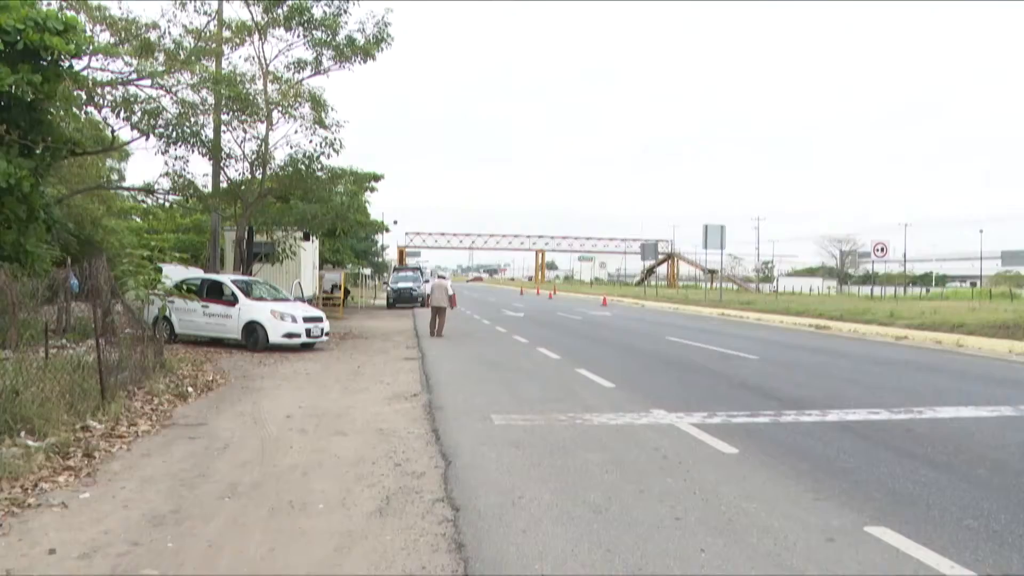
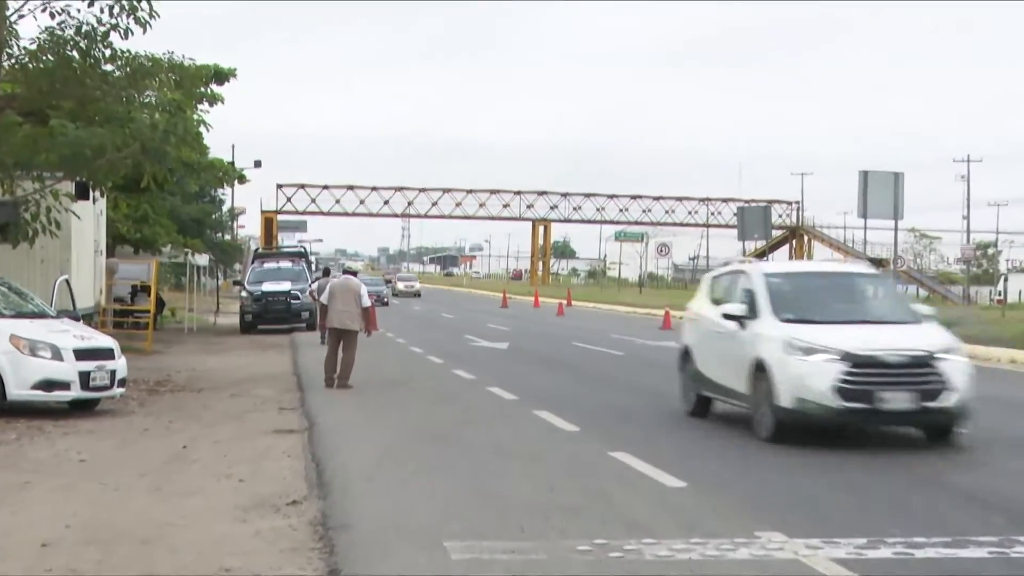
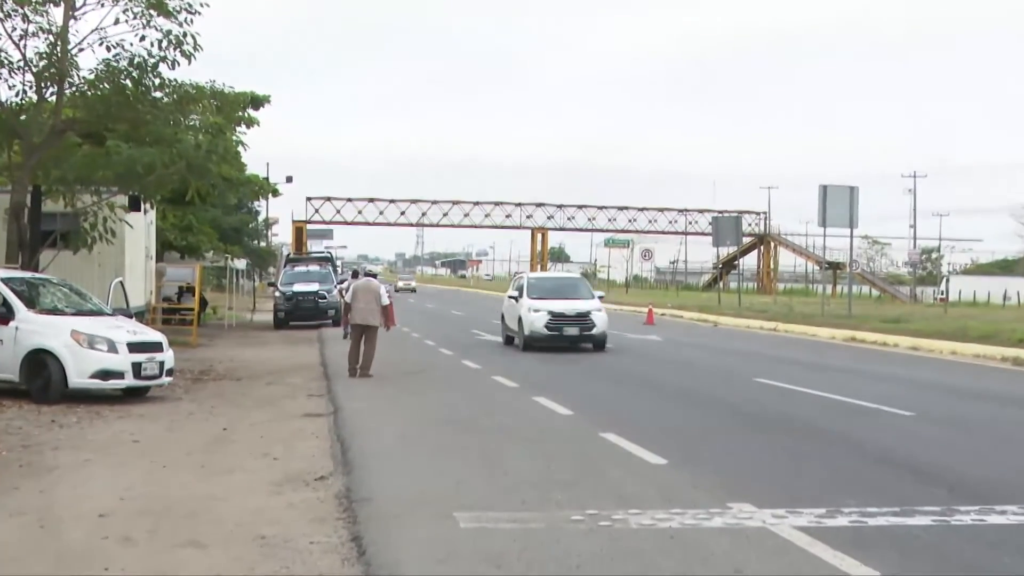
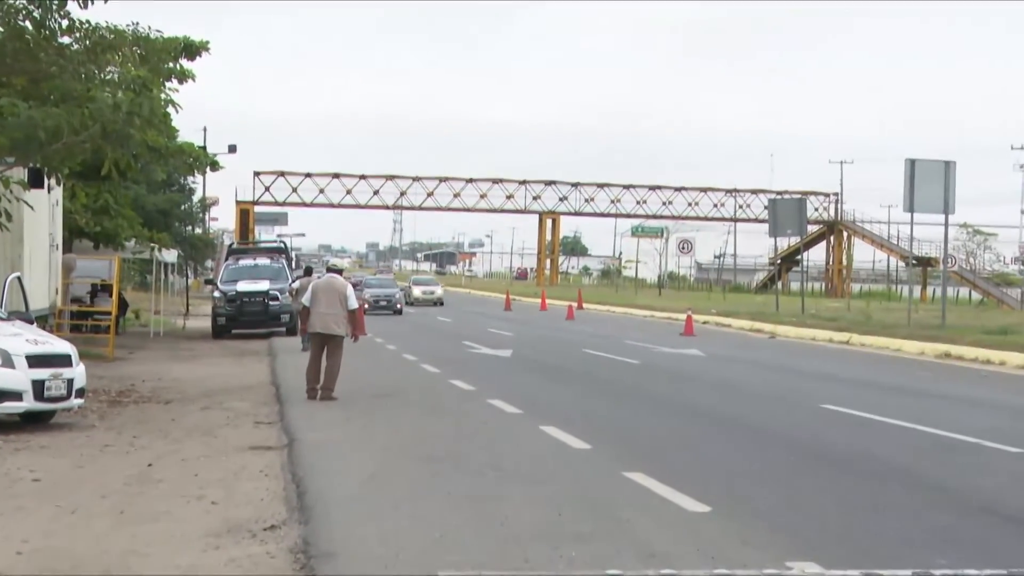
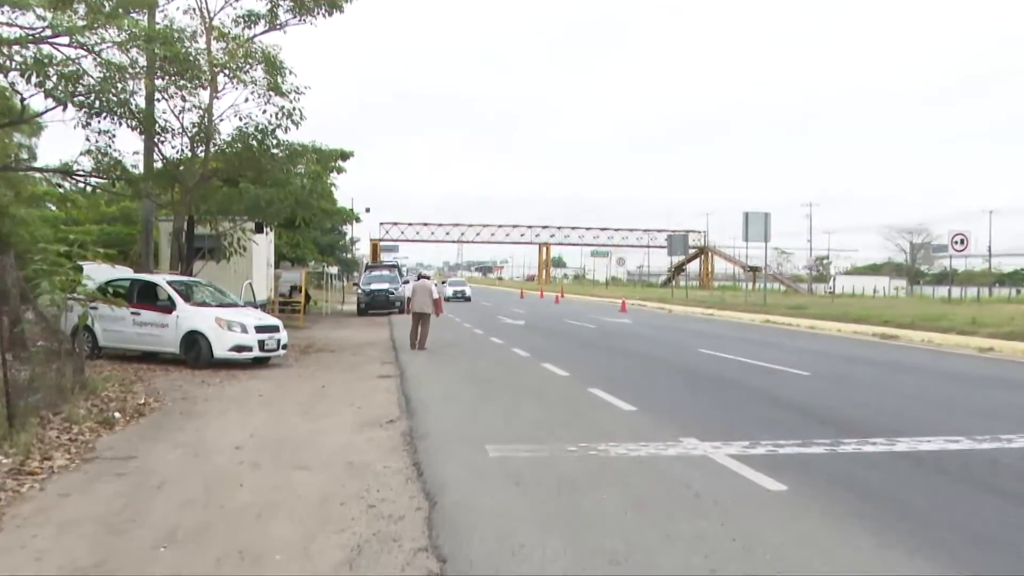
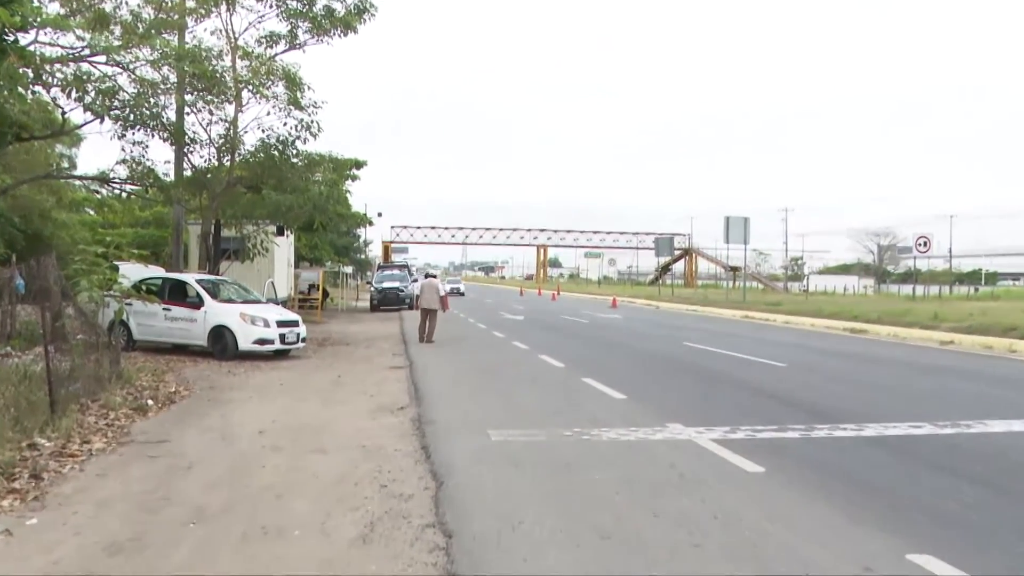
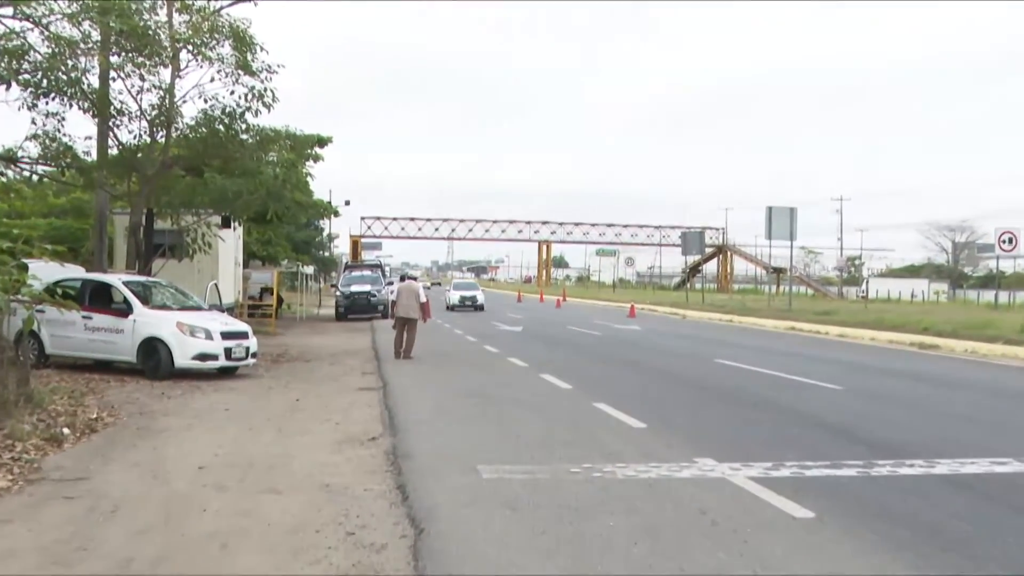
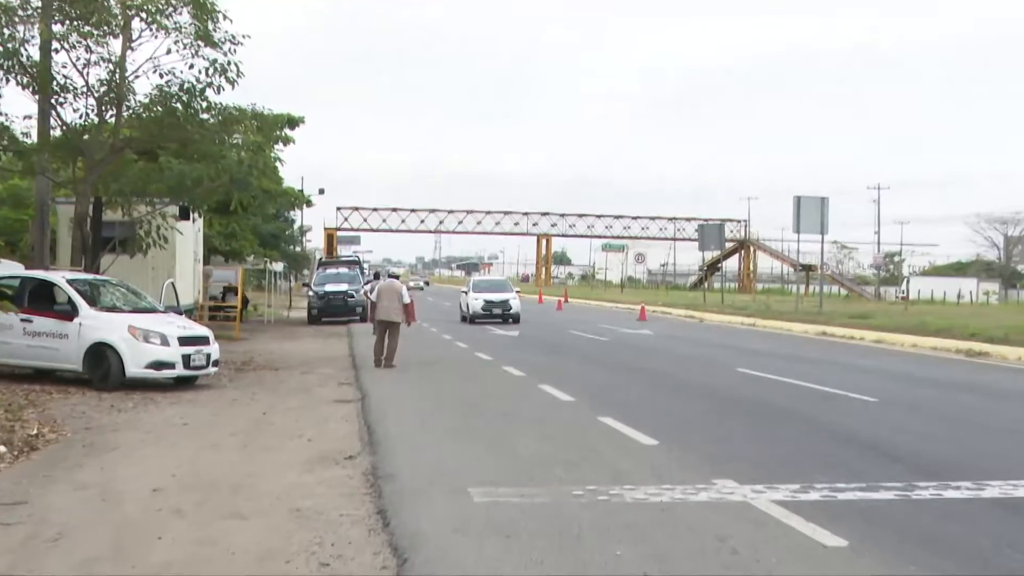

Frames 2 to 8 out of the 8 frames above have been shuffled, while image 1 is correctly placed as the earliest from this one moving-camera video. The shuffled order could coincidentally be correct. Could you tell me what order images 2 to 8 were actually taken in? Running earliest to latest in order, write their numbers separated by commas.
6, 5, 7, 8, 3, 2, 4
